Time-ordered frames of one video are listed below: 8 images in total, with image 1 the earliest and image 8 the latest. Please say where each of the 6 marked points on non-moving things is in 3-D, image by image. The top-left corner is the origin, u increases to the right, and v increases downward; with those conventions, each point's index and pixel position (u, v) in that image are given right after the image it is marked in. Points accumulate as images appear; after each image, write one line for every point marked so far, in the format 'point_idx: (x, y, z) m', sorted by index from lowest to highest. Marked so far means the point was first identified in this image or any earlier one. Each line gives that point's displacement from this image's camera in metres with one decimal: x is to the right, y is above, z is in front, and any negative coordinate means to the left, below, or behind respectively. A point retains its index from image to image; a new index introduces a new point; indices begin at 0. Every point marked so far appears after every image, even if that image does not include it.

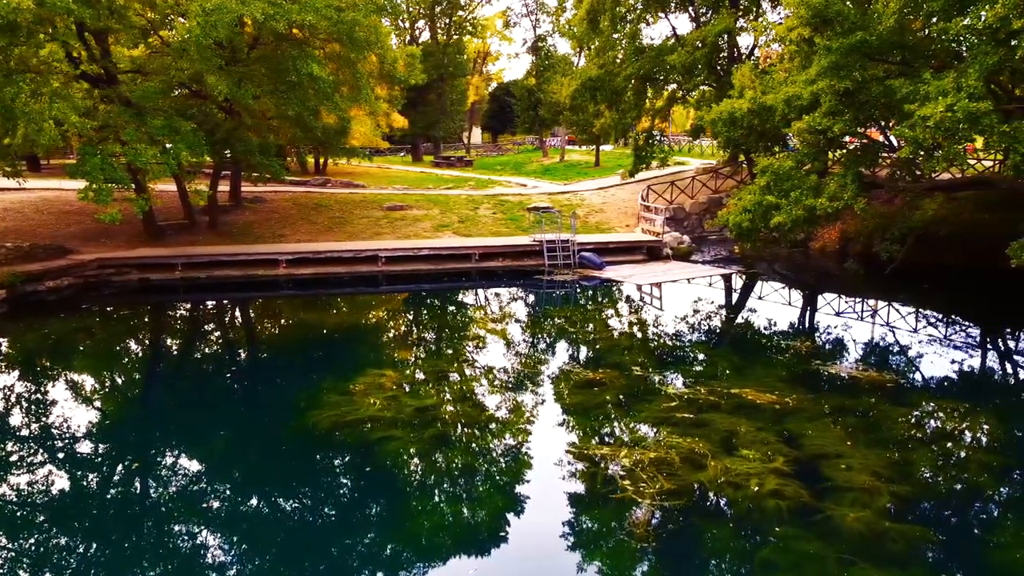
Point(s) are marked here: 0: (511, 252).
0: (-0.1, +0.9, +17.2) m
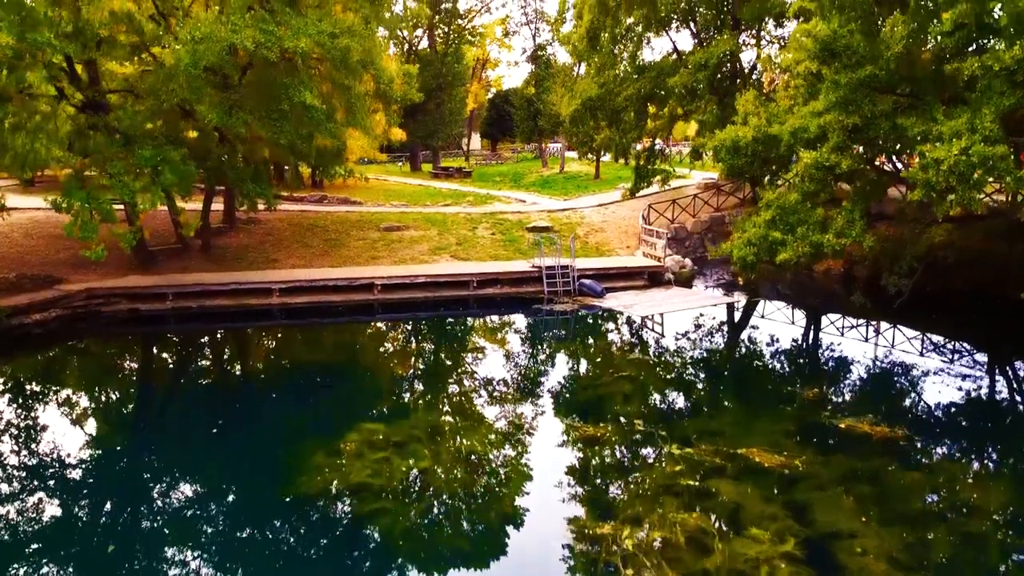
0: (-0.1, +0.2, +16.9) m
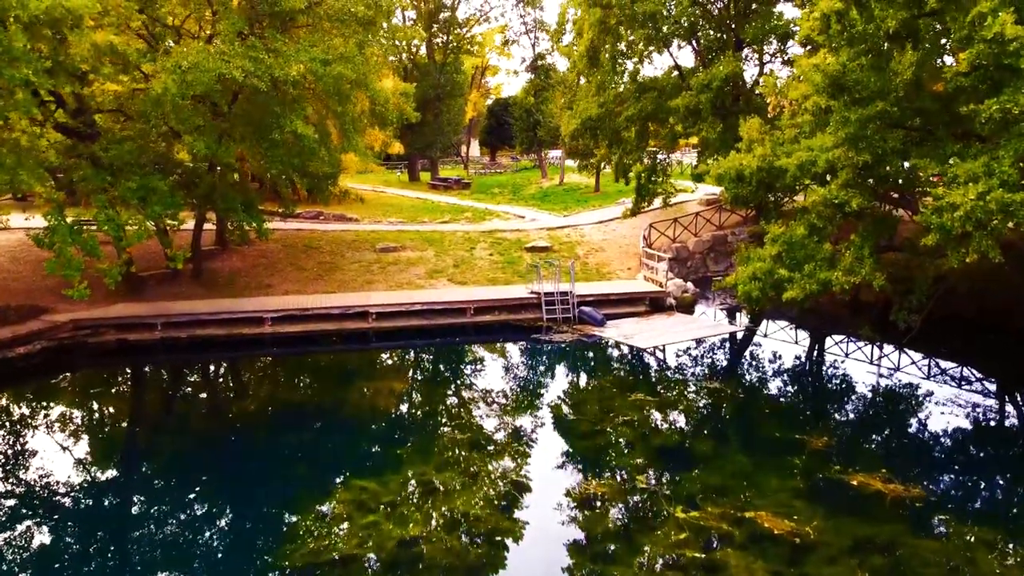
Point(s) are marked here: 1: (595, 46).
0: (-0.2, -0.5, +16.5) m
1: (+2.5, +7.4, +19.8) m
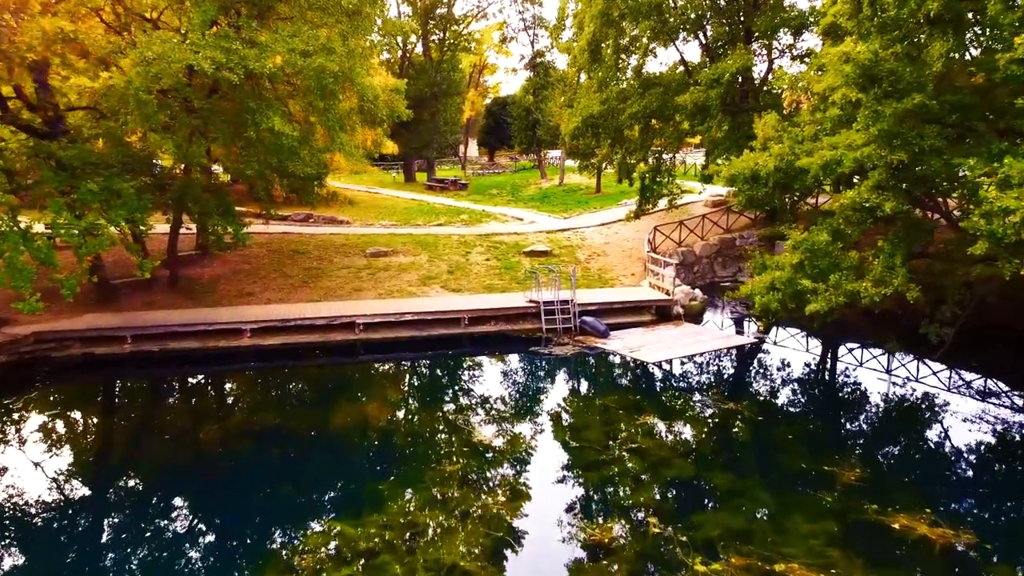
0: (-0.2, -0.7, +15.5) m
1: (+2.4, +7.2, +18.7) m
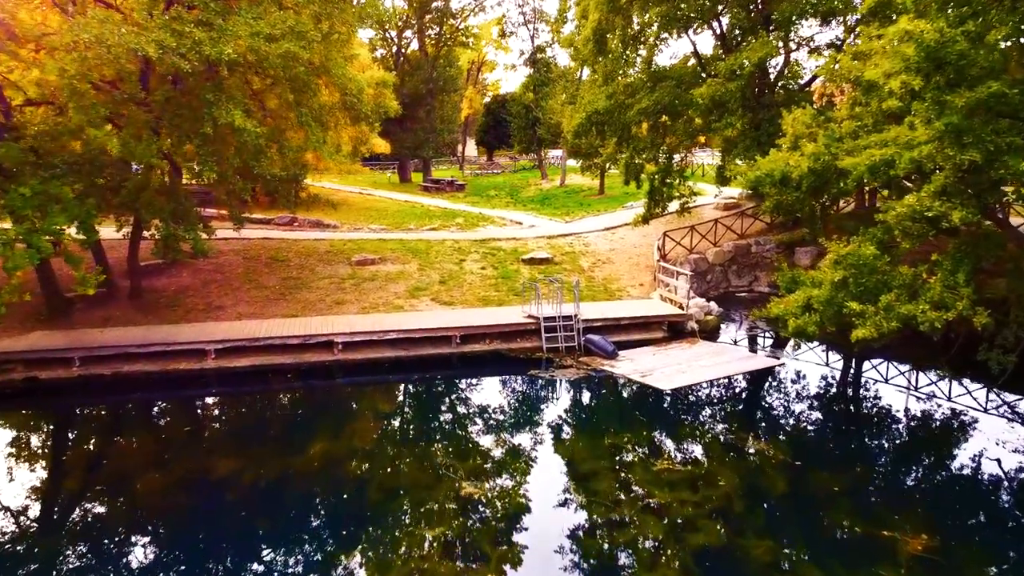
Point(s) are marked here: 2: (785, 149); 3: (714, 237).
0: (-0.3, -1.0, +13.9) m
1: (+2.4, +6.9, +17.2) m
2: (+4.9, +2.5, +11.6) m
3: (+6.1, +1.5, +19.5) m
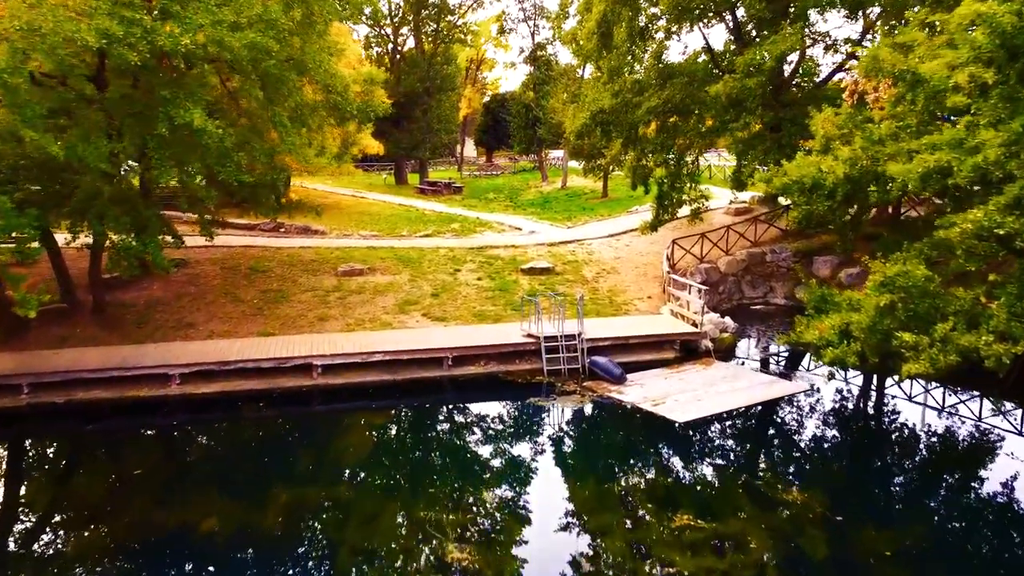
0: (-0.3, -1.3, +12.7) m
1: (+2.3, +6.6, +16.0) m
2: (+4.8, +2.2, +10.4) m
3: (+6.0, +1.2, +18.3) m
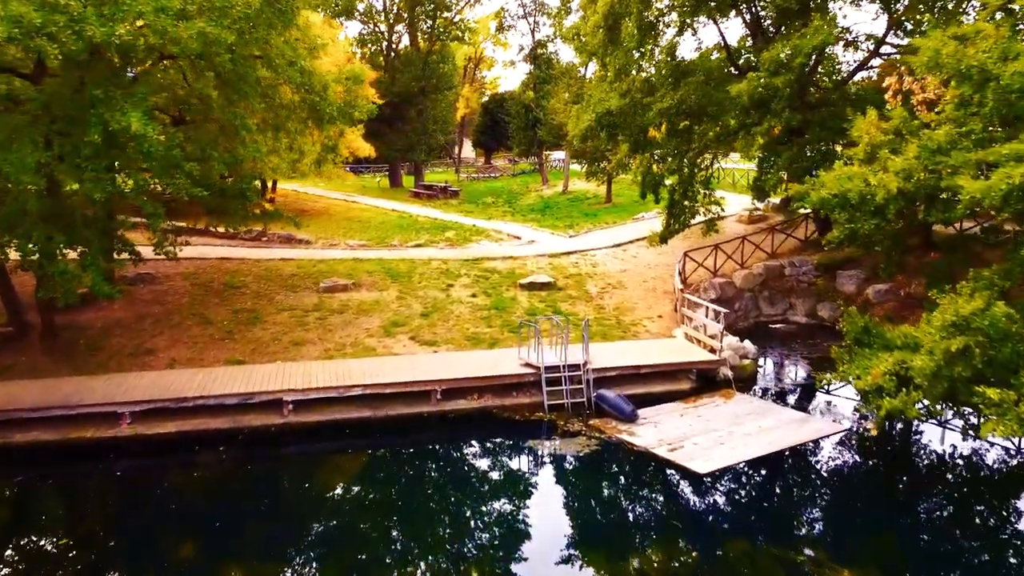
0: (-0.4, -1.7, +11.3) m
1: (+2.3, +6.2, +14.6) m
2: (+4.8, +1.7, +9.0) m
3: (+6.0, +0.8, +16.9) m
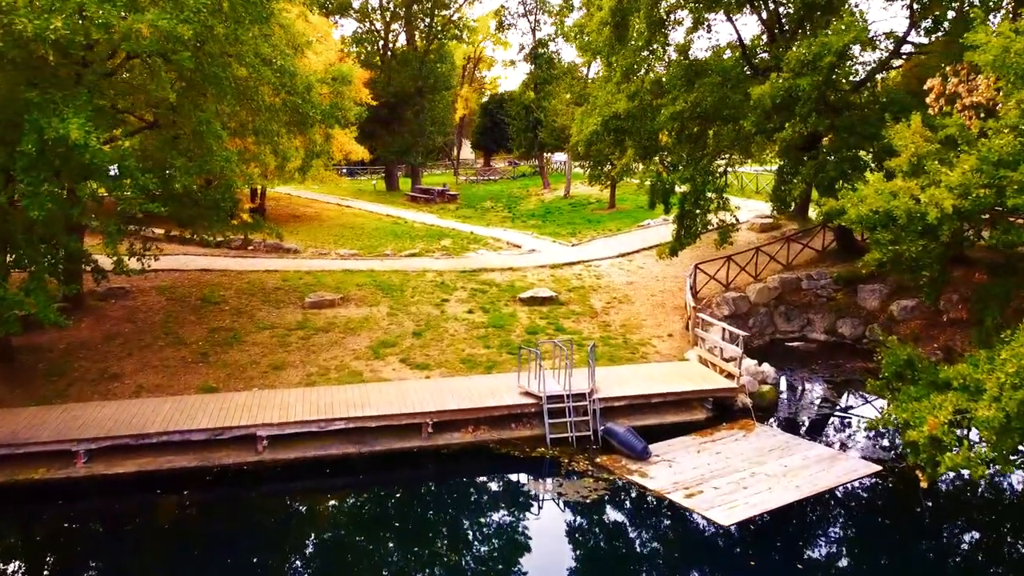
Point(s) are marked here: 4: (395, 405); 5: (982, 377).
0: (-0.4, -2.0, +10.3) m
1: (+2.3, +5.8, +13.5) m
2: (+4.8, +1.4, +8.0) m
3: (+5.9, +0.5, +15.8) m
4: (-1.8, -1.8, +10.2) m
5: (+4.7, -0.9, +6.5) m
